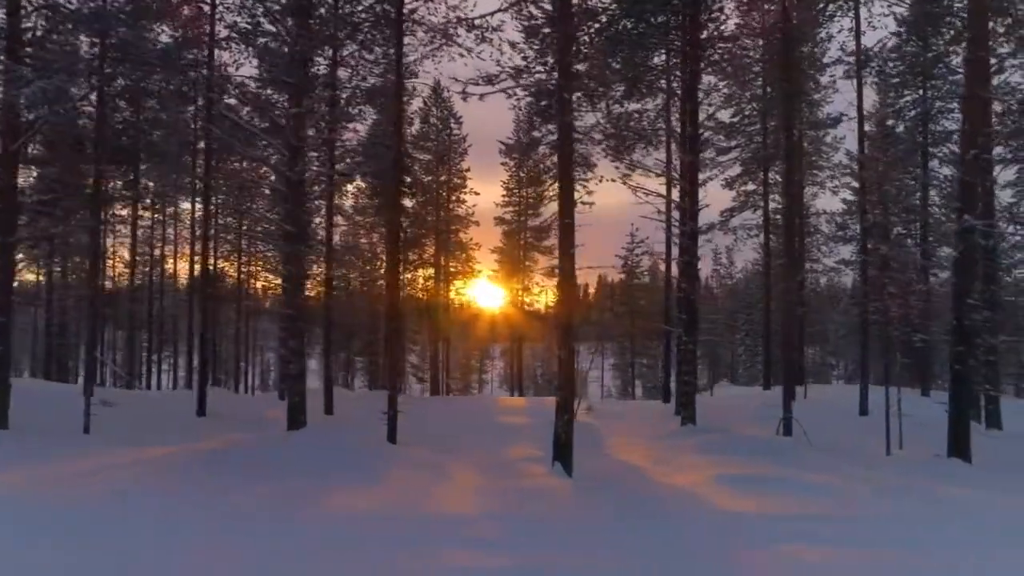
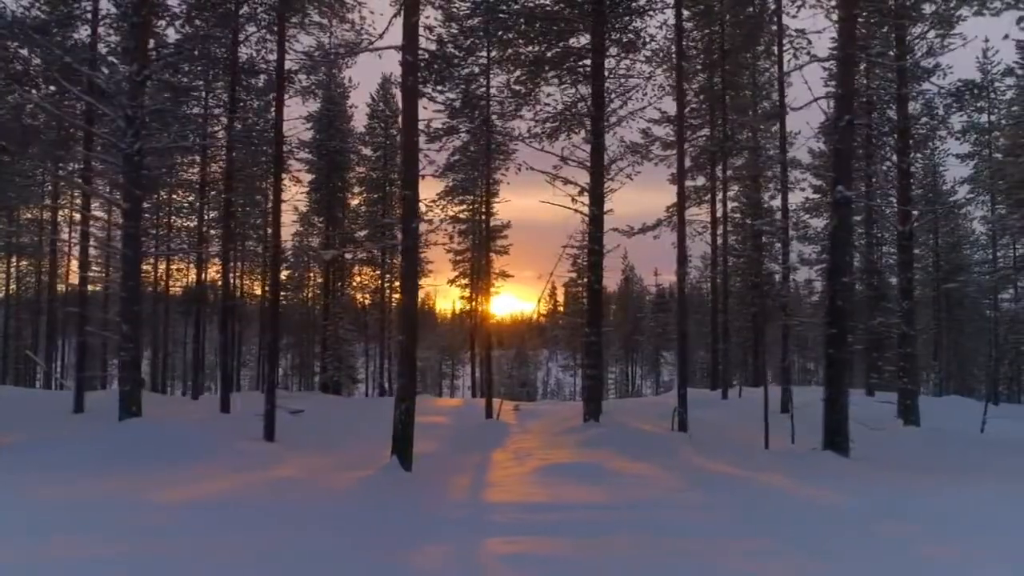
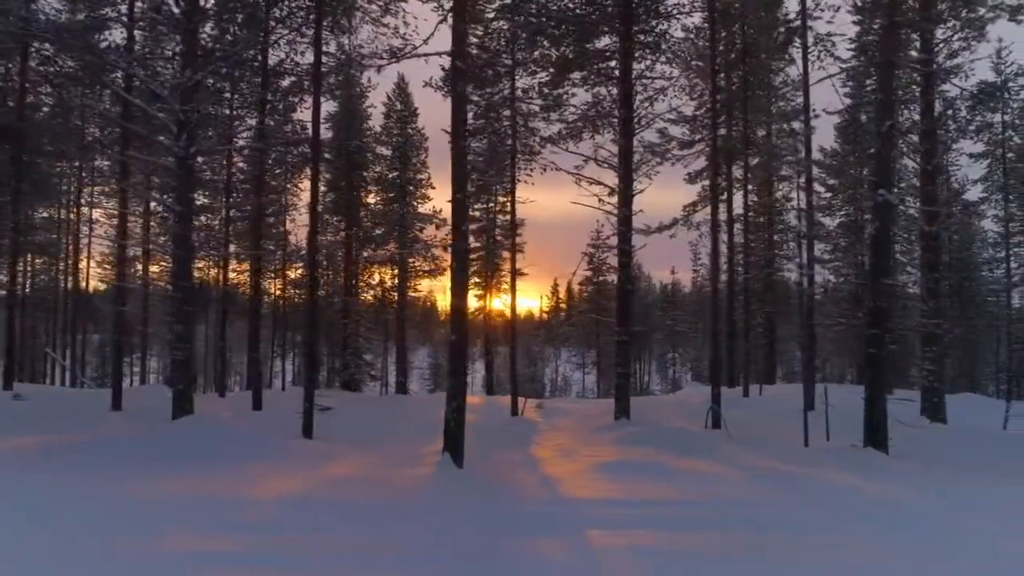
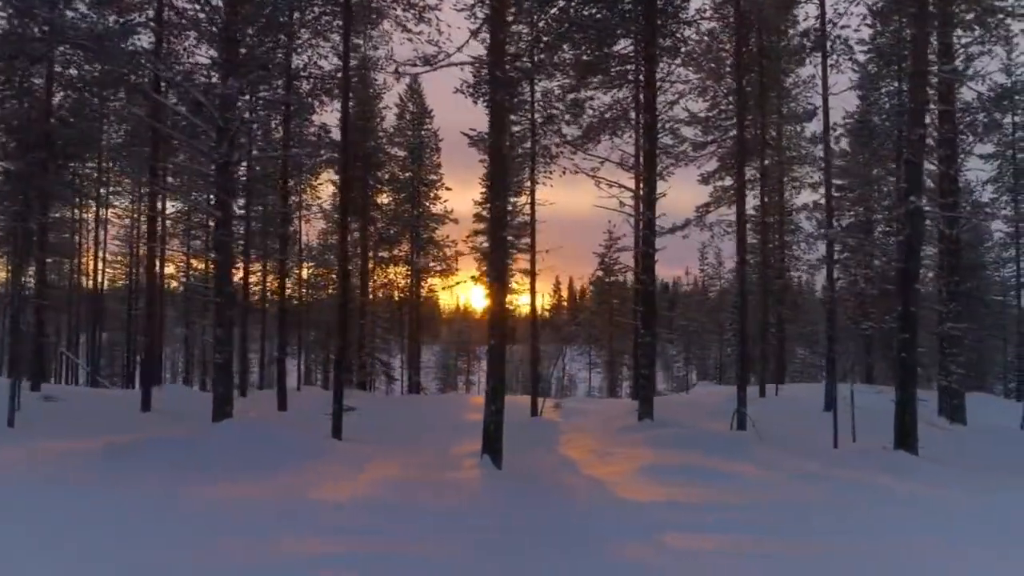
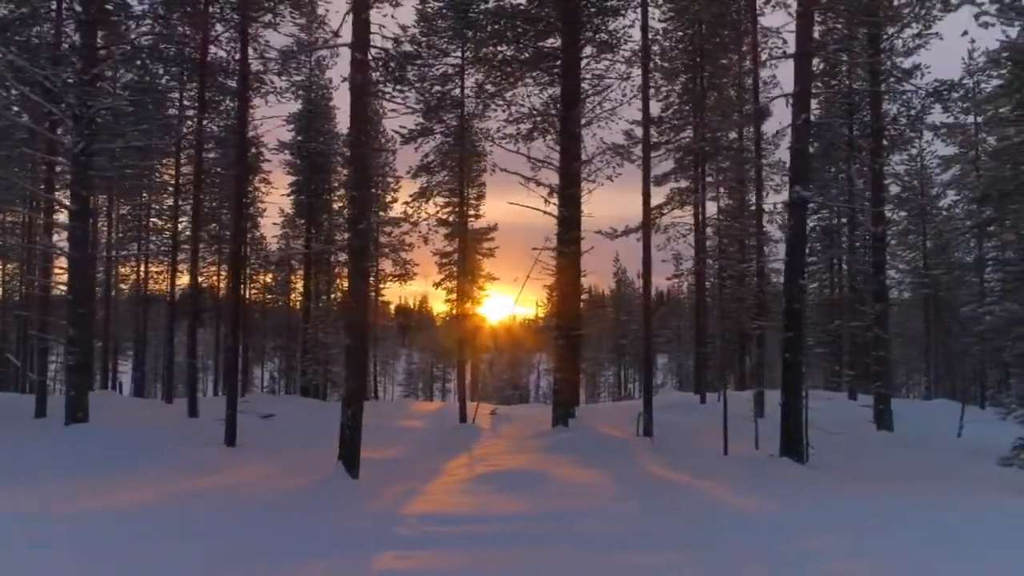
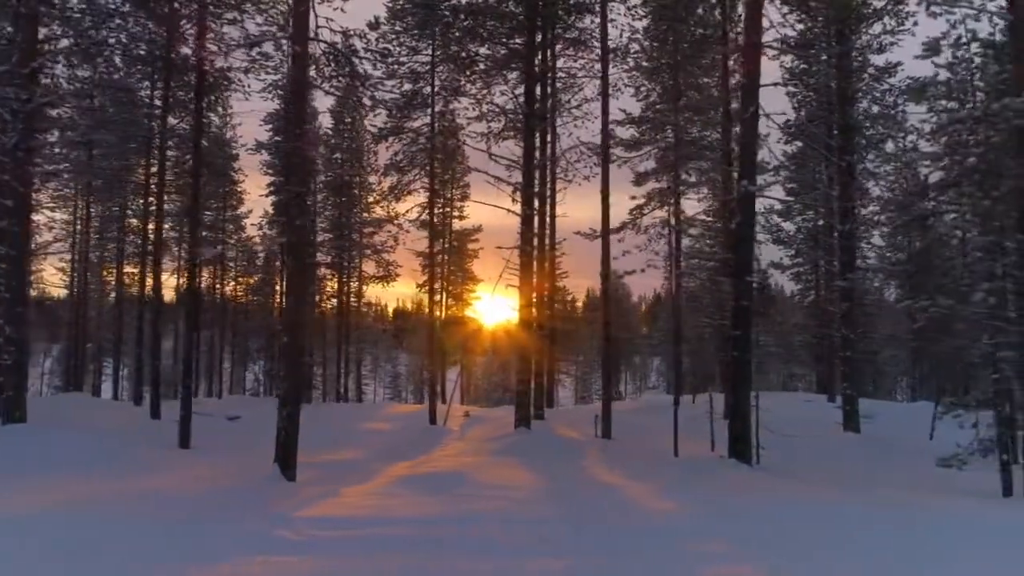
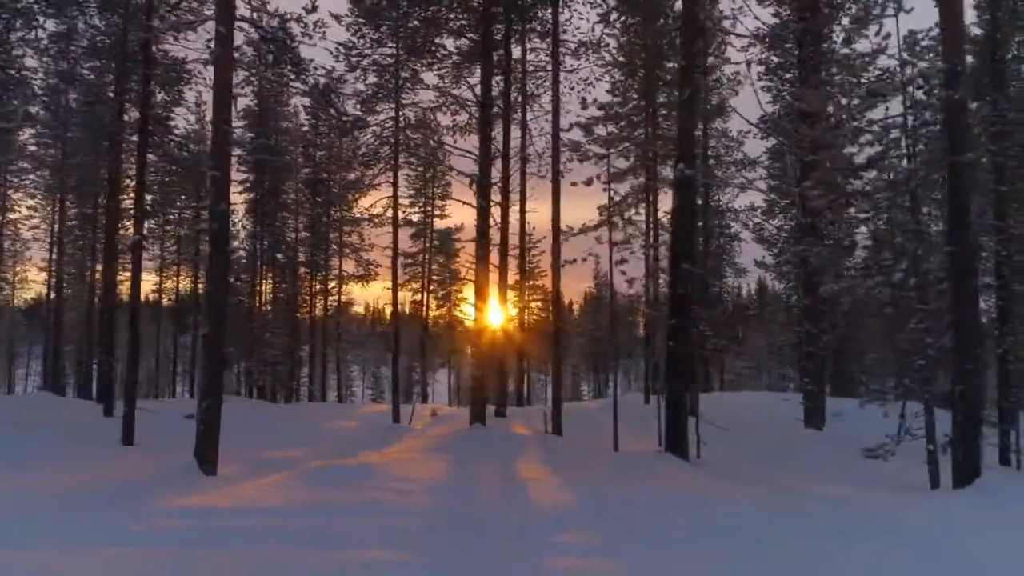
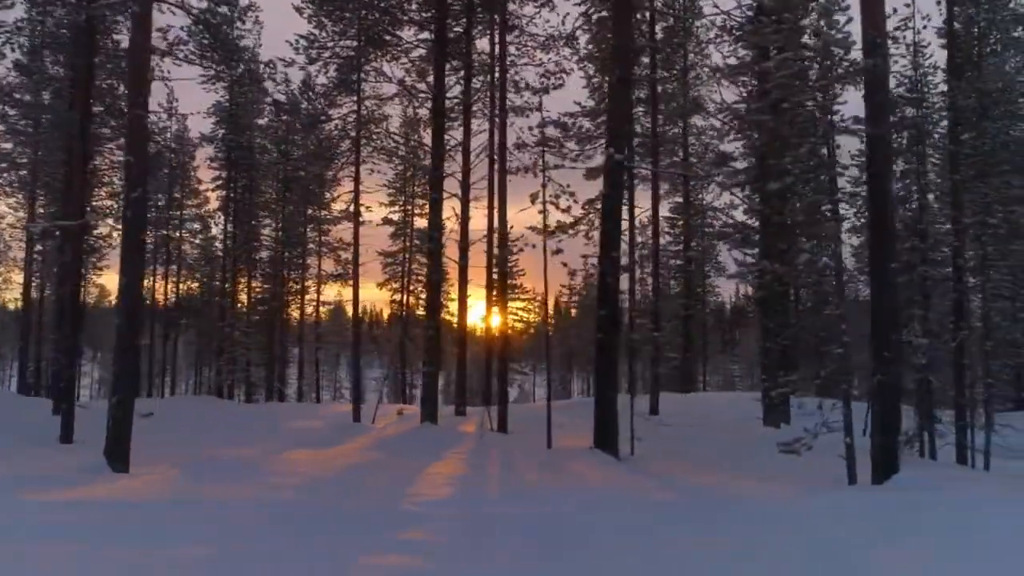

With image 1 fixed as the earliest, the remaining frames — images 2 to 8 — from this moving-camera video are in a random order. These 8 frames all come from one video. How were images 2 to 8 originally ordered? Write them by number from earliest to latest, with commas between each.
4, 3, 2, 5, 6, 7, 8
